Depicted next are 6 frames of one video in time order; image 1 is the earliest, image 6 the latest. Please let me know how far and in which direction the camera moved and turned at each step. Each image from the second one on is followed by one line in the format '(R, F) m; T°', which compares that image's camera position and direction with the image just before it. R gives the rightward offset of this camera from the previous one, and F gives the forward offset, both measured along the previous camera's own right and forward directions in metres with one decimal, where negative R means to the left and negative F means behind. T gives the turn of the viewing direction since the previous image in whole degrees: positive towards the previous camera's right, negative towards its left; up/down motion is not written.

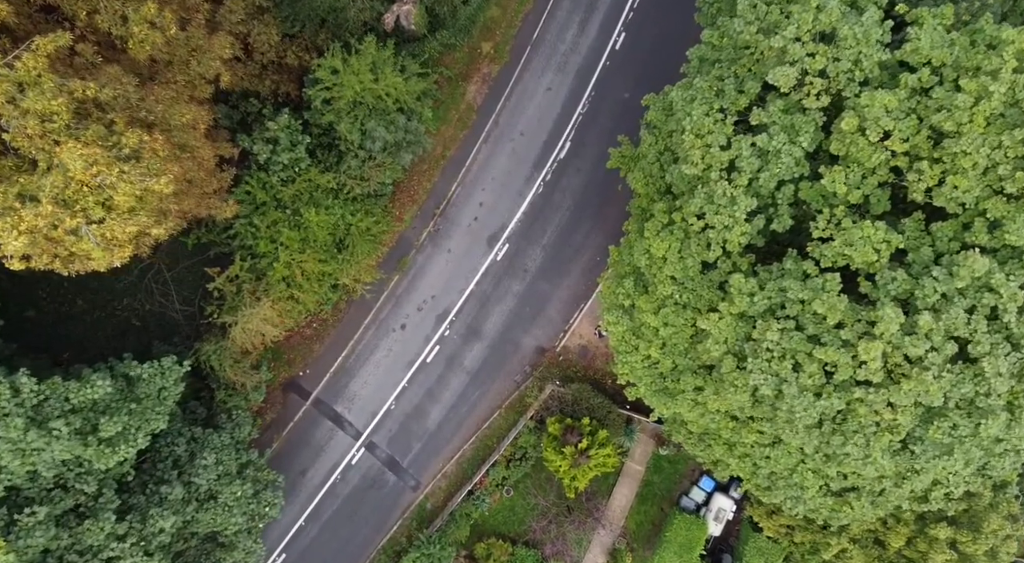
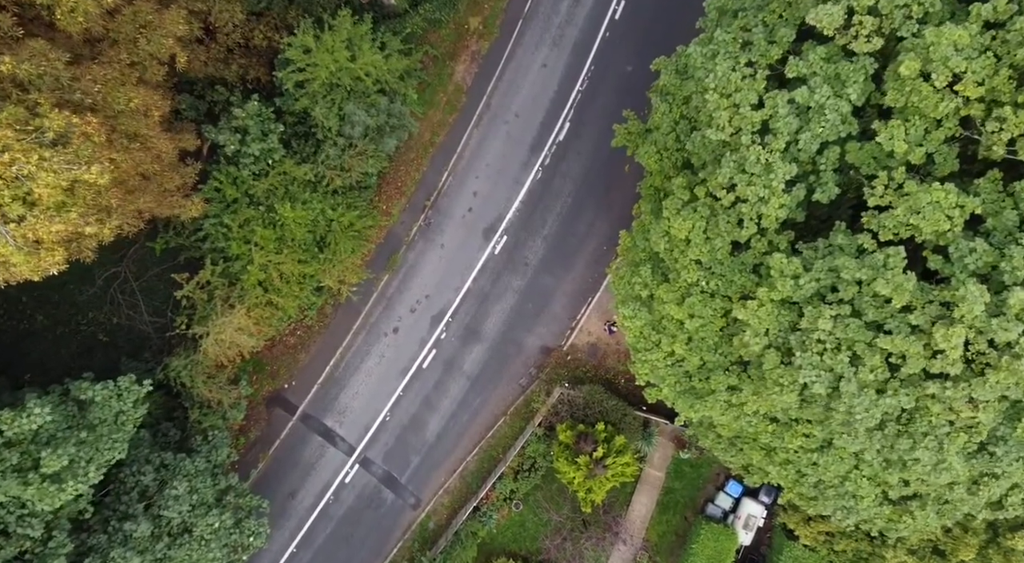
(-0.1, +2.8) m; 0°
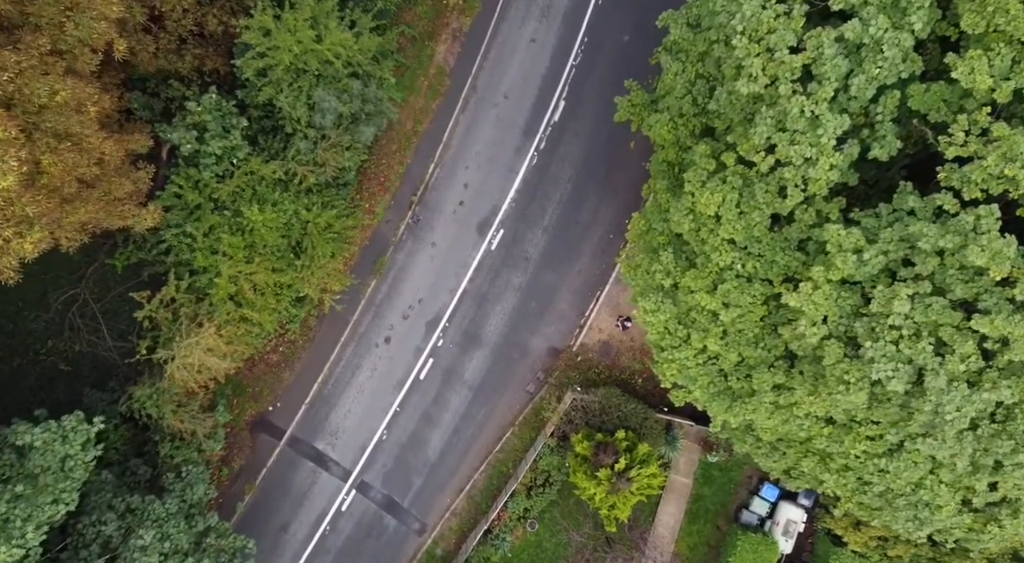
(-0.1, +2.8) m; 0°
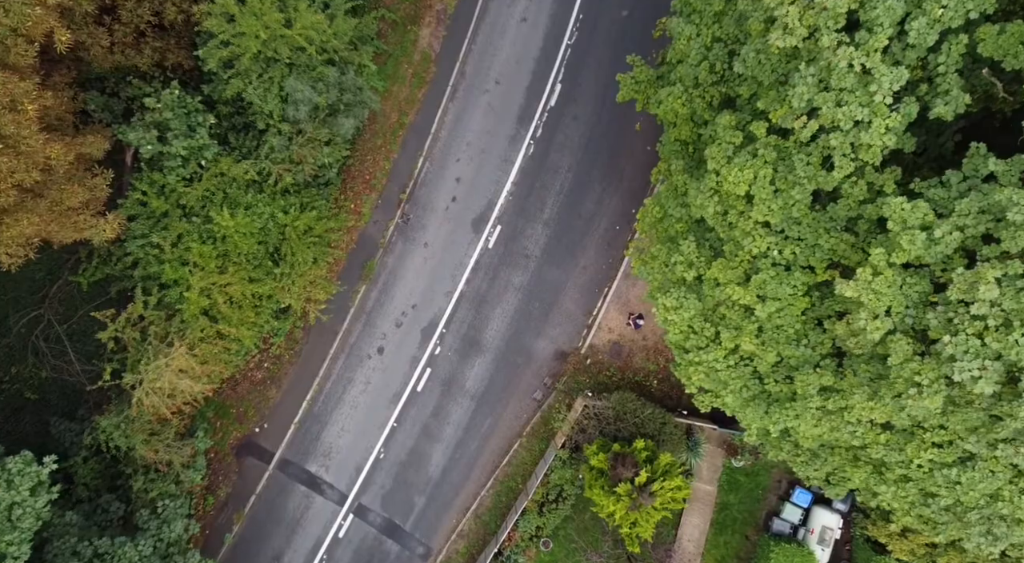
(-0.1, +2.2) m; 0°
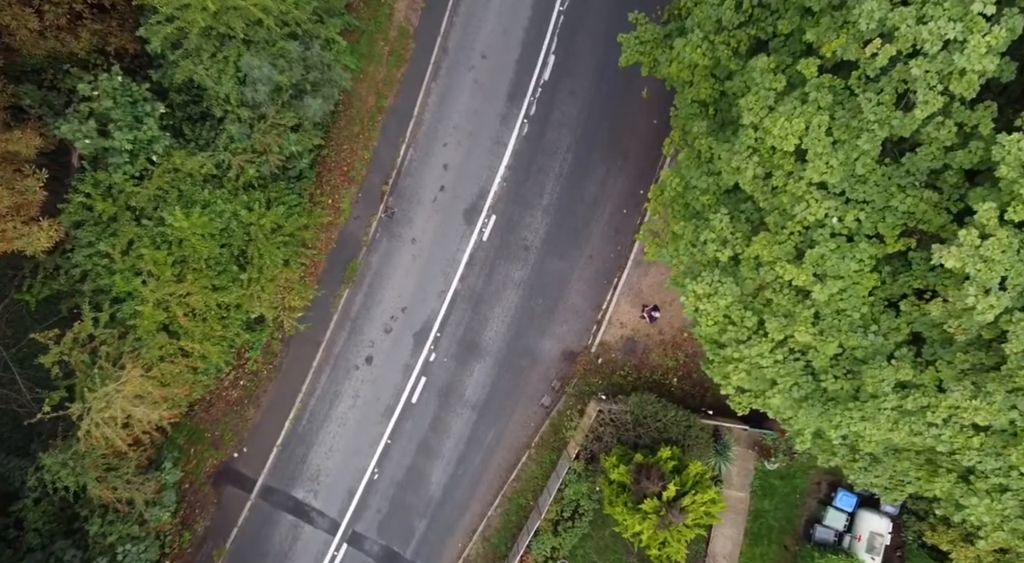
(0.0, +2.6) m; 0°
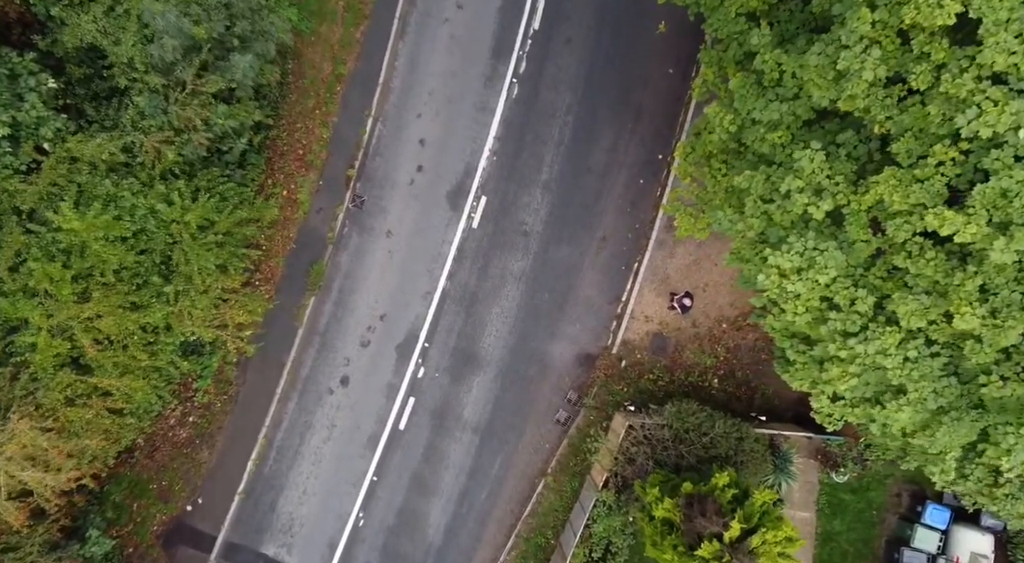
(0.0, +4.2) m; 0°
